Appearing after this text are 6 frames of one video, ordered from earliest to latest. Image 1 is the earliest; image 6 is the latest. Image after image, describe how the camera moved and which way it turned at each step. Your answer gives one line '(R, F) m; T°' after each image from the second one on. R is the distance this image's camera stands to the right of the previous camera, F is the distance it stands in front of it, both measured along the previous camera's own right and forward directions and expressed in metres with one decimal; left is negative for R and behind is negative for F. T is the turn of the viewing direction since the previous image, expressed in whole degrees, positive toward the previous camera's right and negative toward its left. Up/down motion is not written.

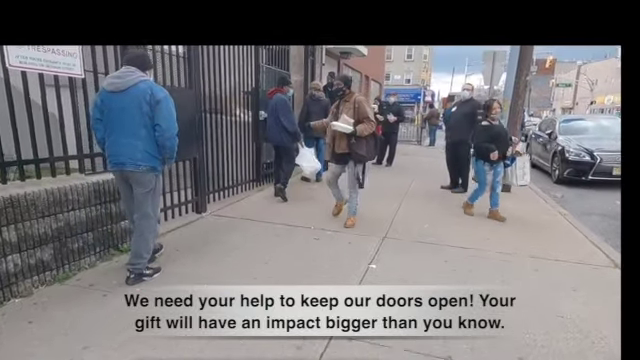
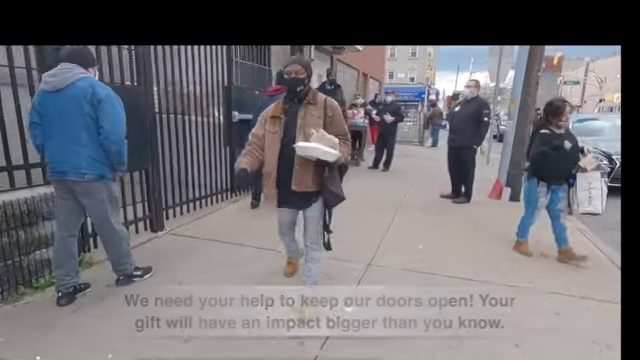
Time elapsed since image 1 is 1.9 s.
(+0.3, +0.7) m; -1°
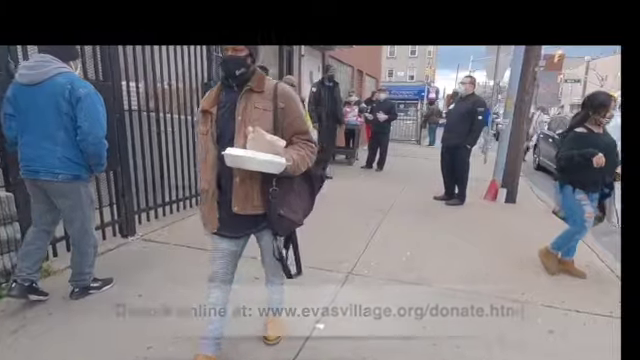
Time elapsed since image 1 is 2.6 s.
(+0.2, +0.2) m; 0°
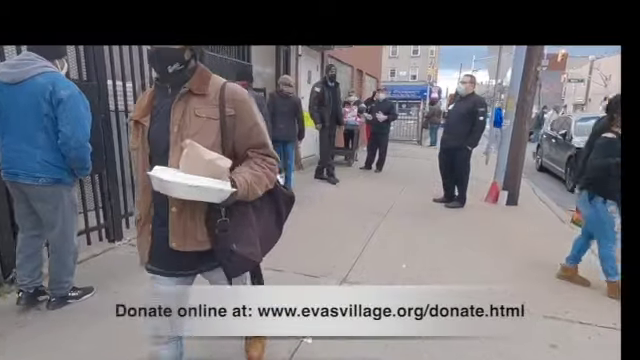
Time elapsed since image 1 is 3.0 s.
(+0.1, +0.1) m; 0°
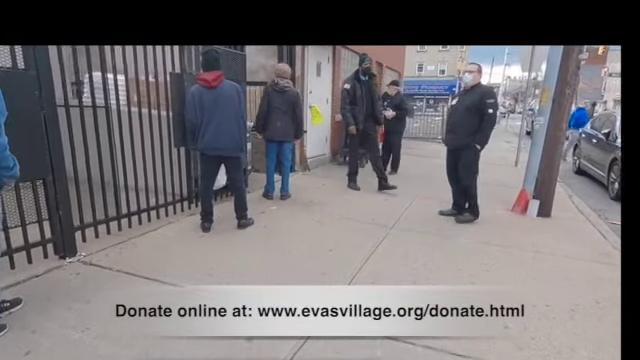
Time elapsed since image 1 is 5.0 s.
(+0.3, +0.7) m; -4°
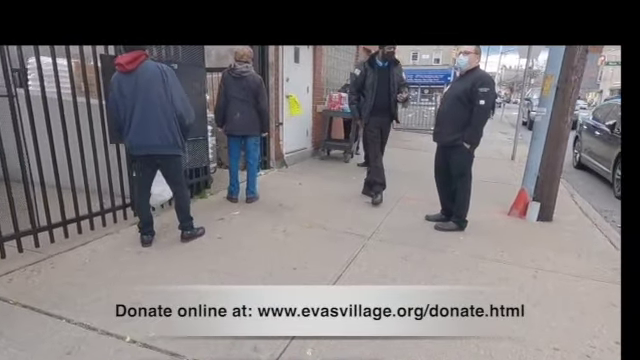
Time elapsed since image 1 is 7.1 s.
(+0.3, +0.6) m; +1°
